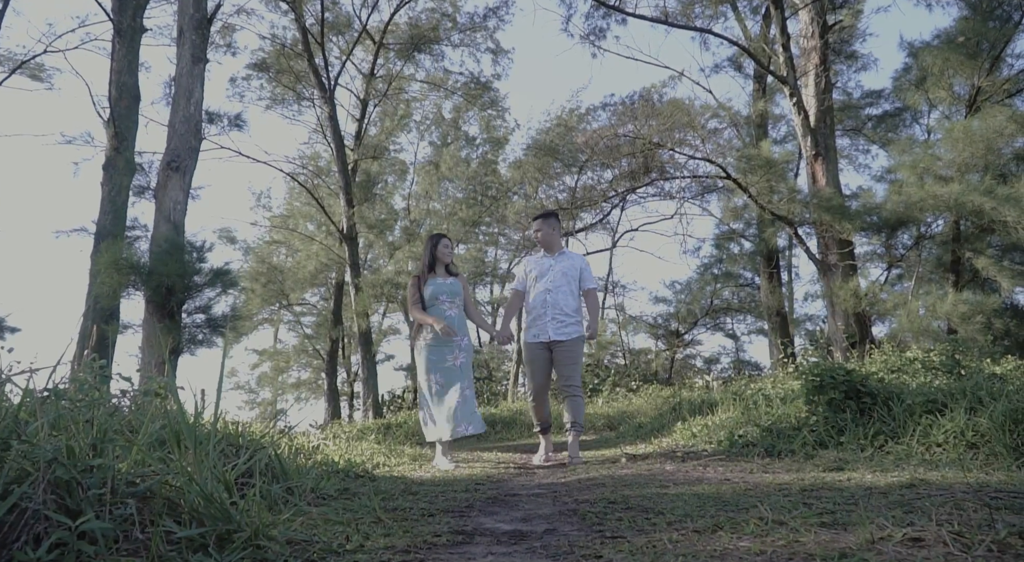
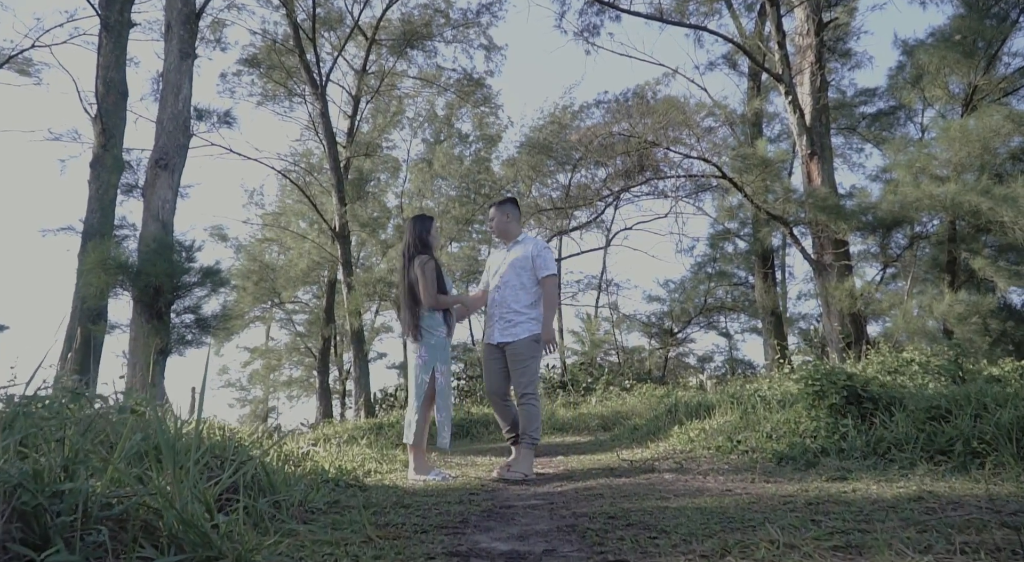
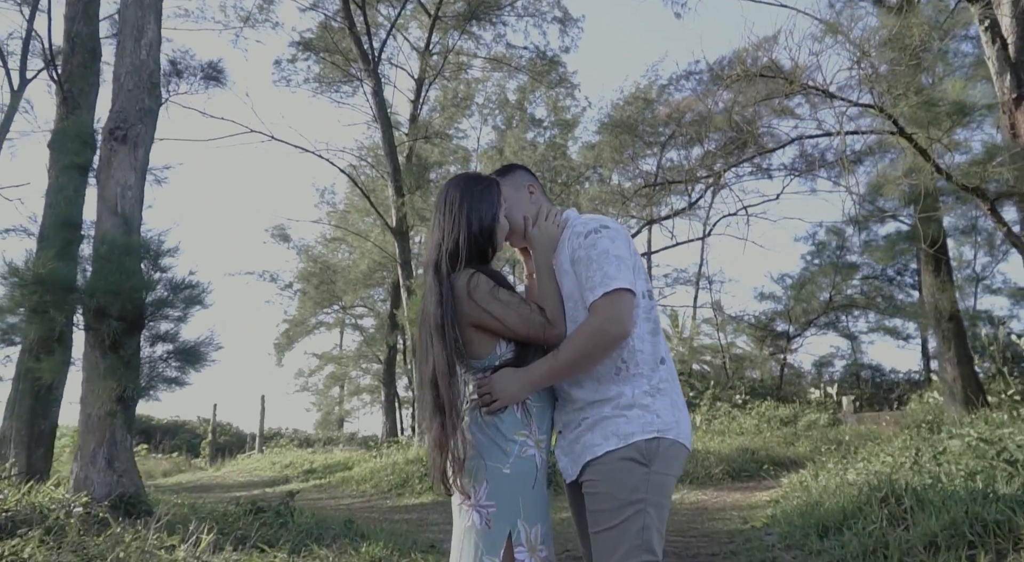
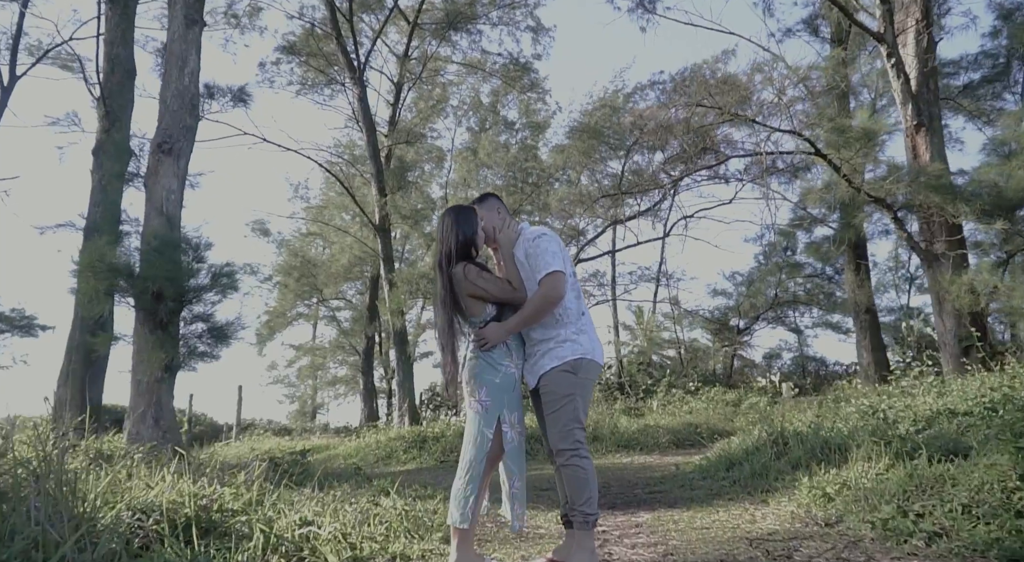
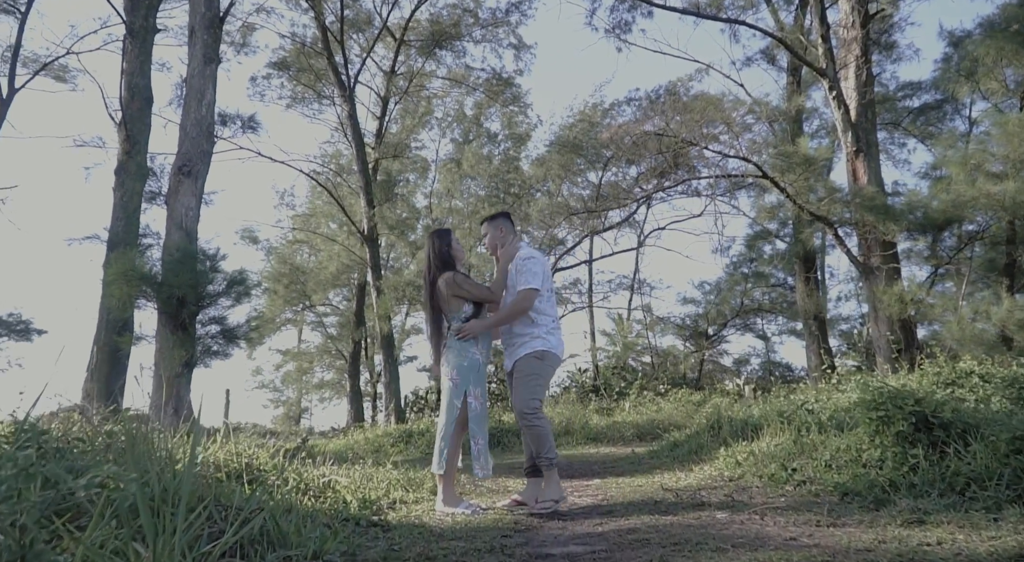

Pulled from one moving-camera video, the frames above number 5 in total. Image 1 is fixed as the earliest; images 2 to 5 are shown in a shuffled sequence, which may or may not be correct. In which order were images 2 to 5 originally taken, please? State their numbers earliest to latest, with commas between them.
2, 5, 4, 3
